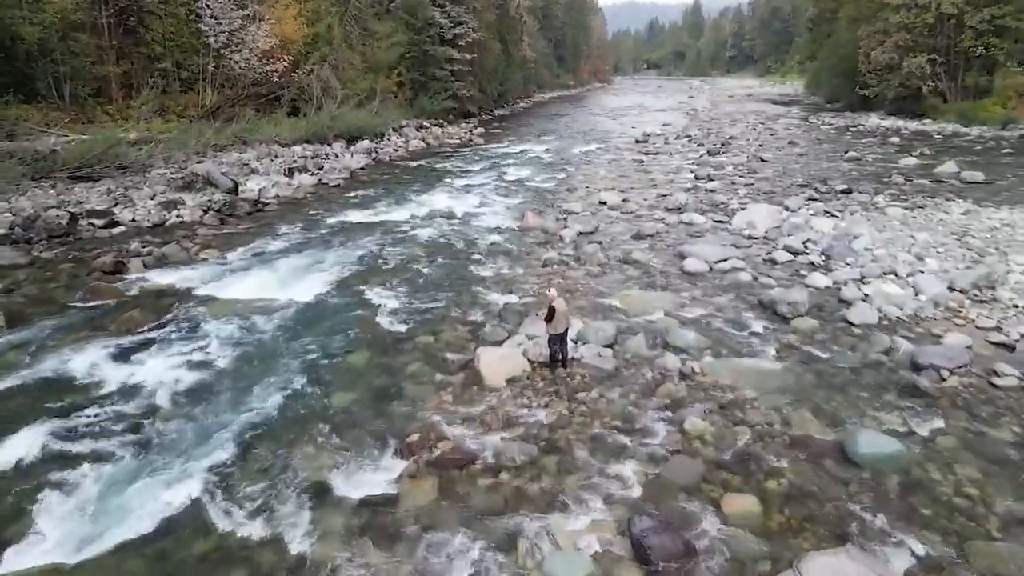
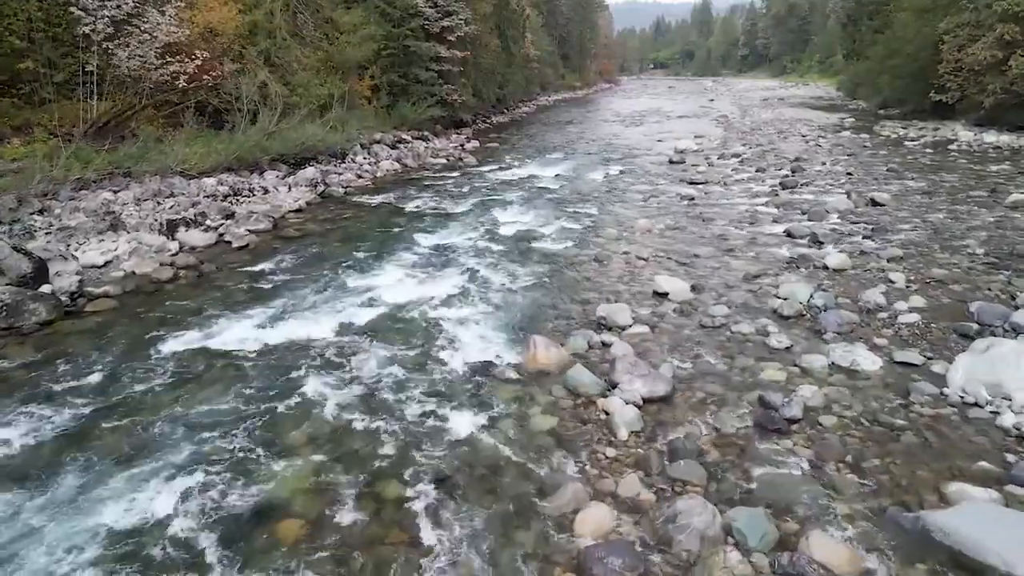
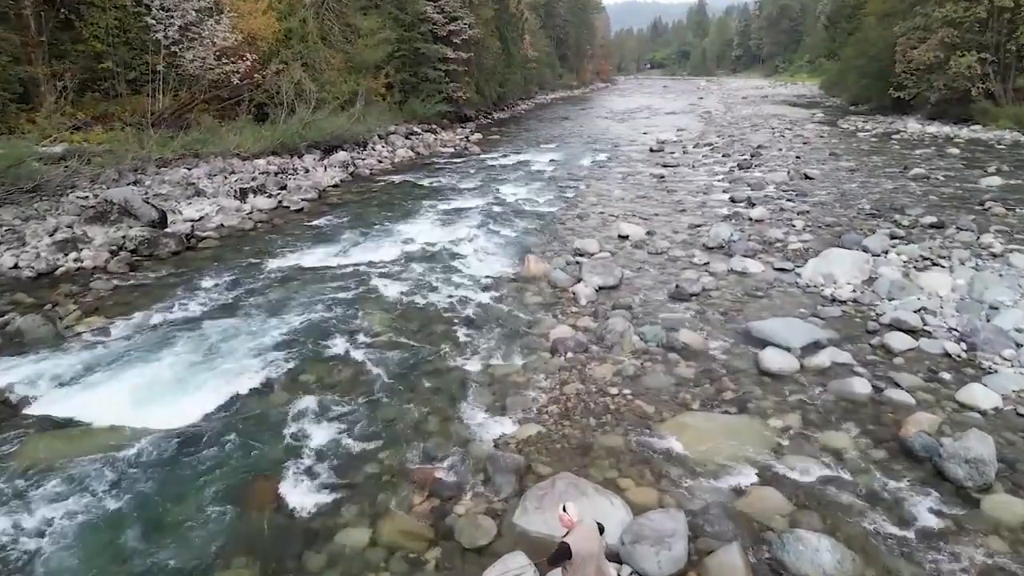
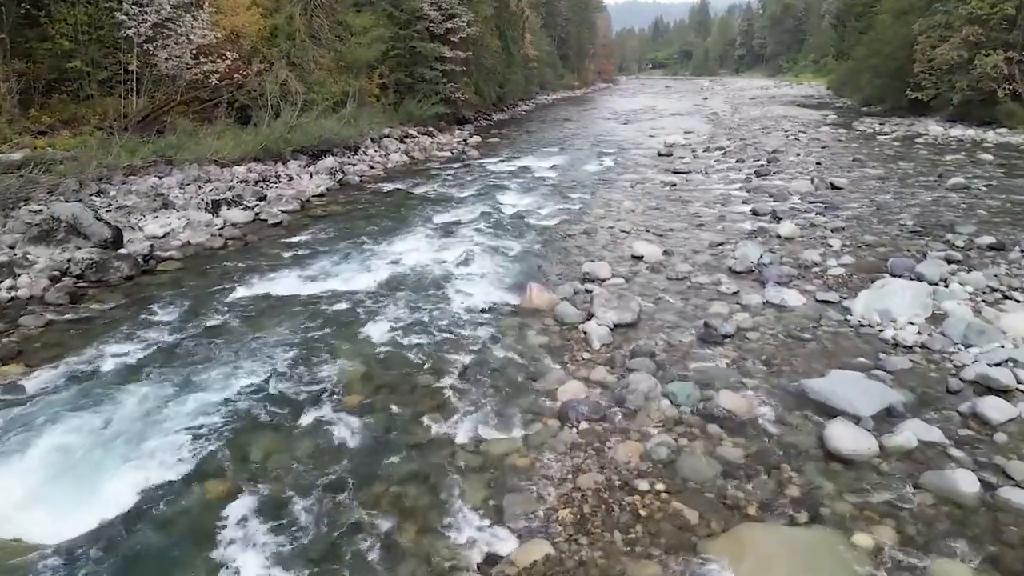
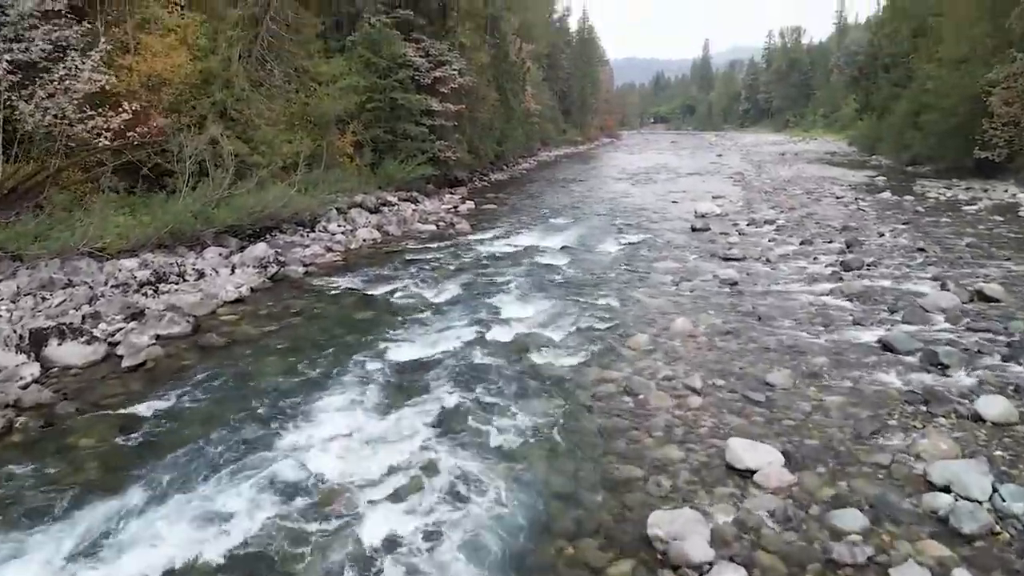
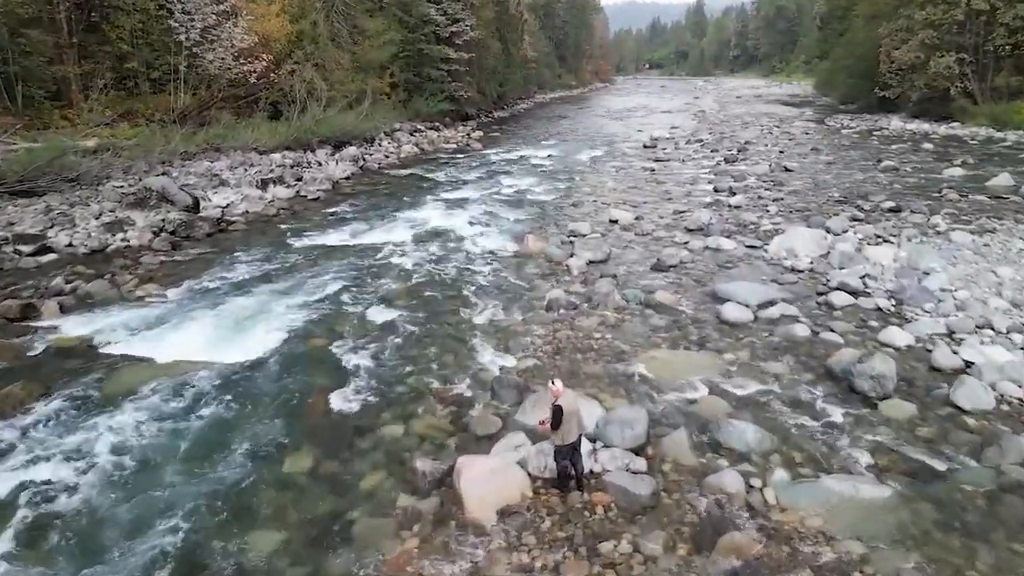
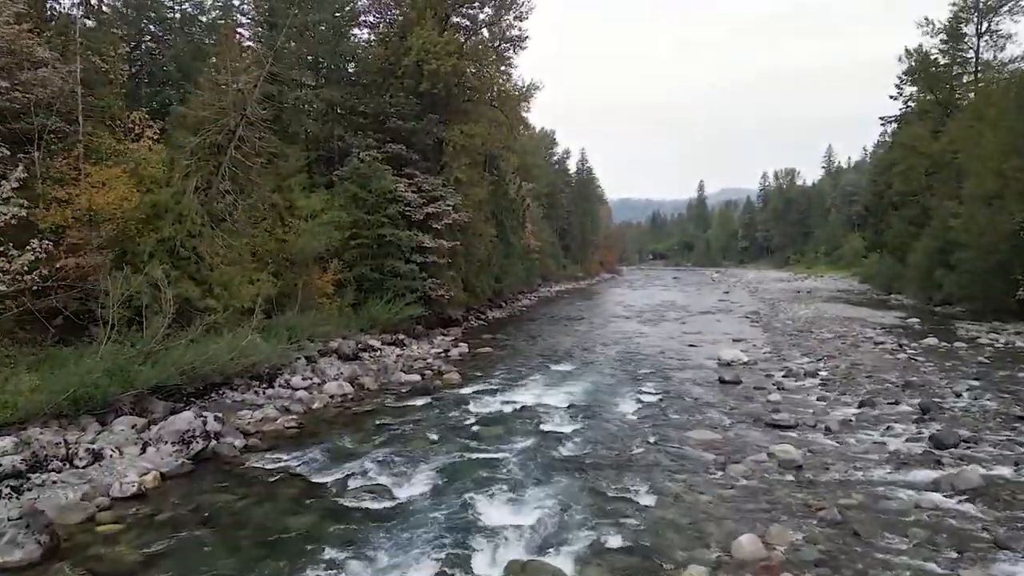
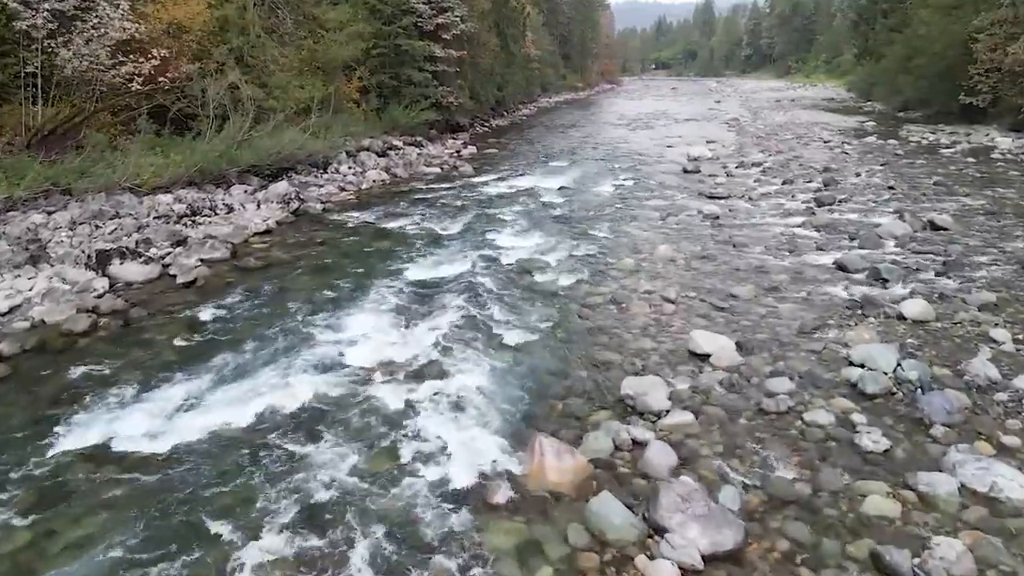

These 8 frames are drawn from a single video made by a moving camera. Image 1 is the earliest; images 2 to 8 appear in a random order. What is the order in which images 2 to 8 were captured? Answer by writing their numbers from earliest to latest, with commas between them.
6, 3, 4, 2, 8, 5, 7
